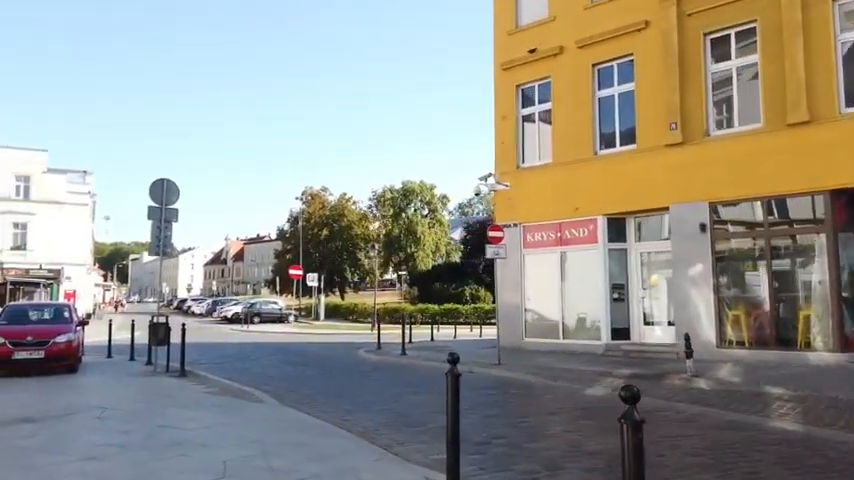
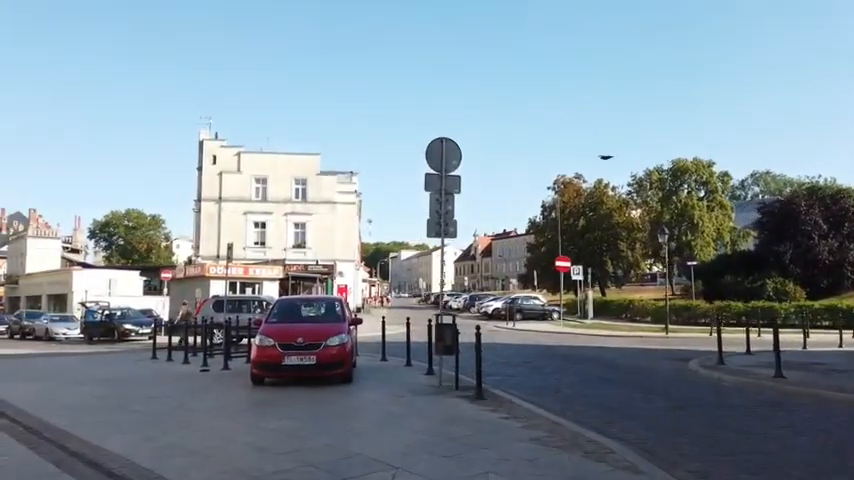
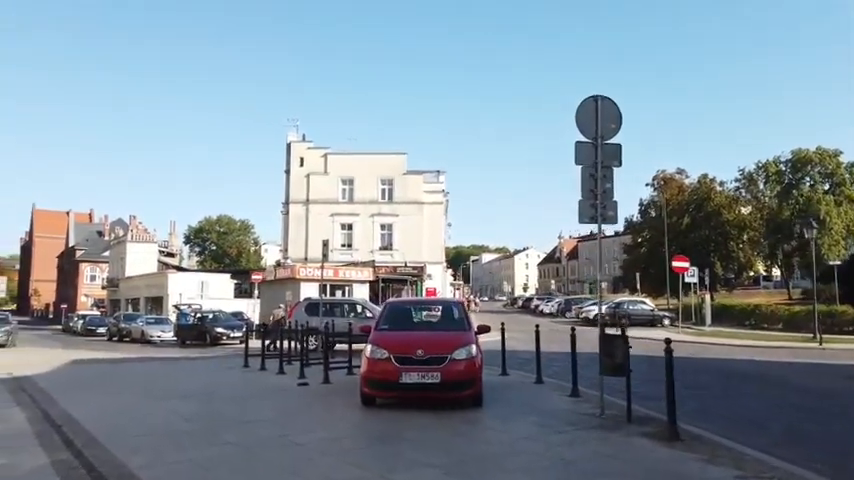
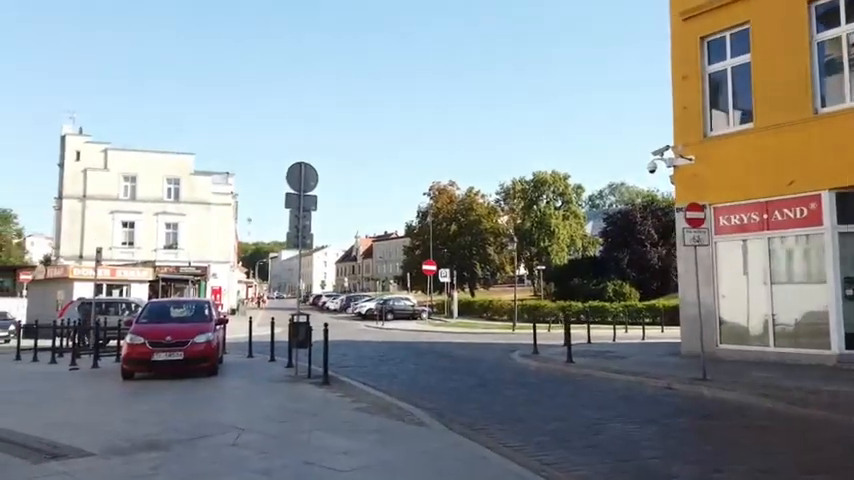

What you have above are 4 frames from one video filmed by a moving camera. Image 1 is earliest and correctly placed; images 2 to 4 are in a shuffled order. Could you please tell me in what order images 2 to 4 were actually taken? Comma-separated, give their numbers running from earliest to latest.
4, 2, 3
